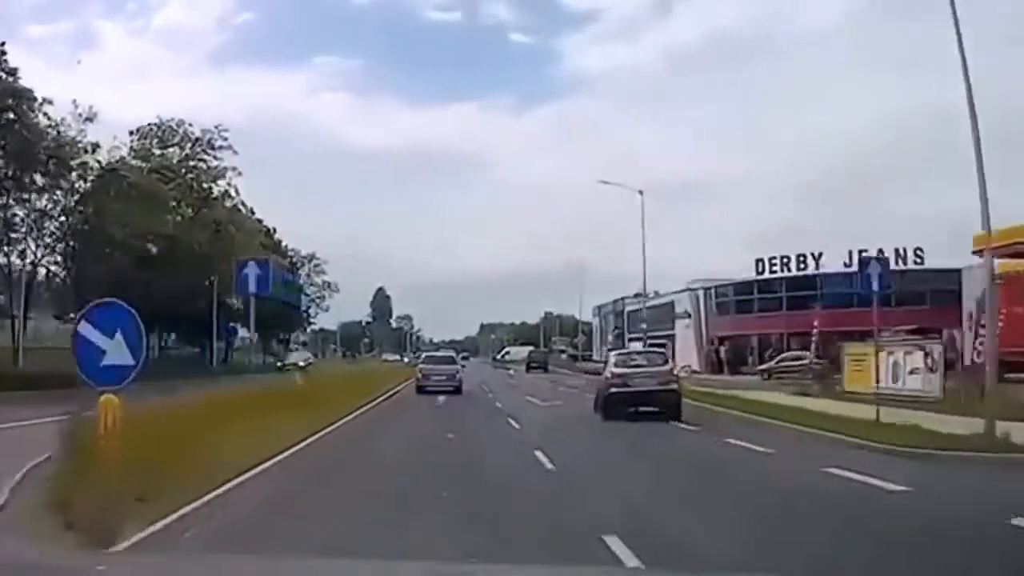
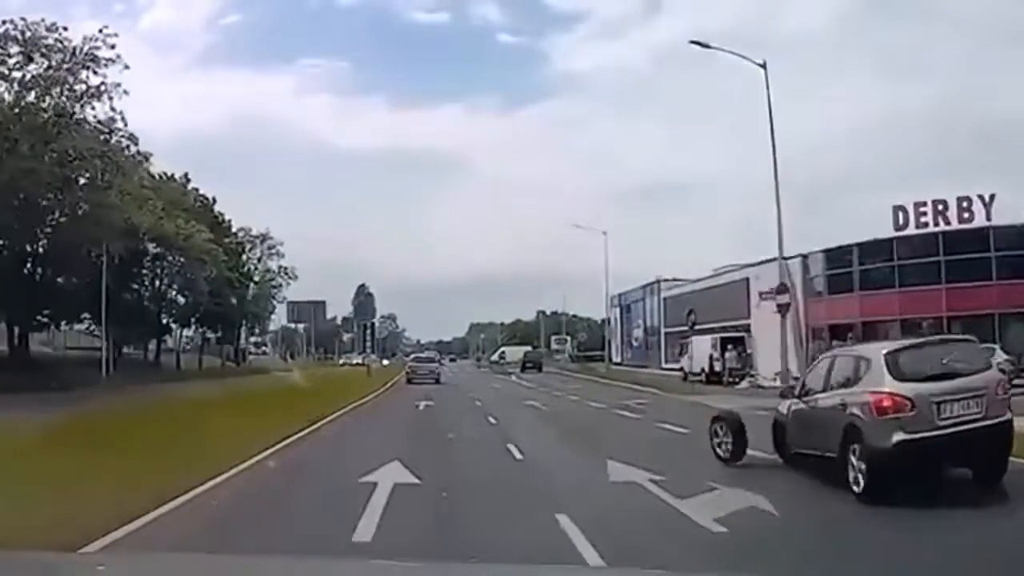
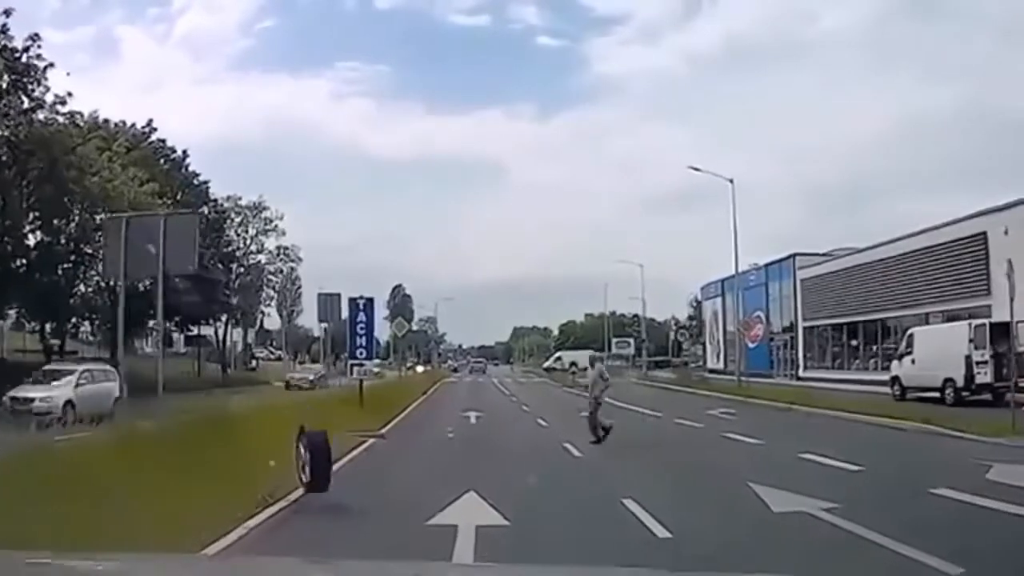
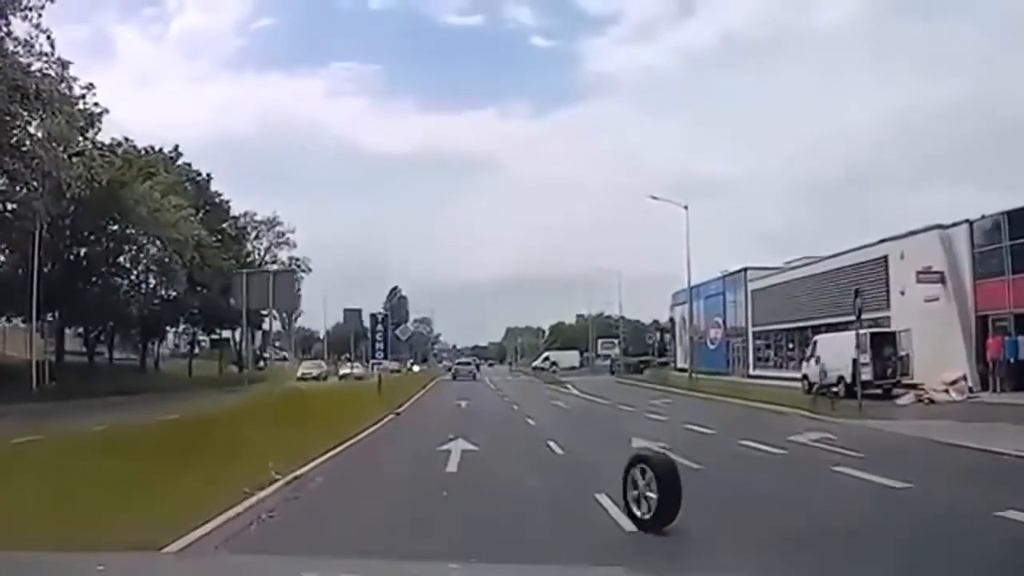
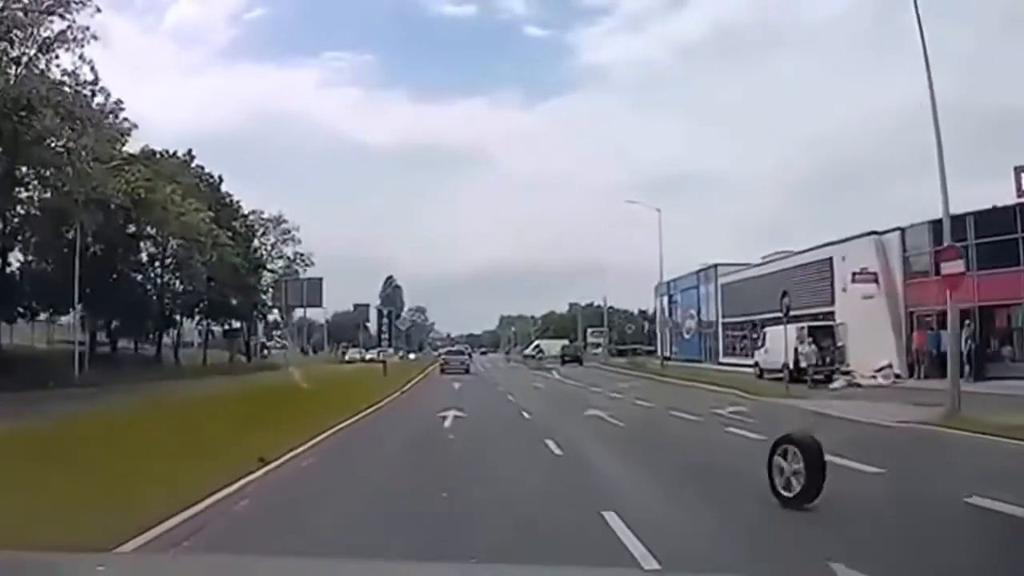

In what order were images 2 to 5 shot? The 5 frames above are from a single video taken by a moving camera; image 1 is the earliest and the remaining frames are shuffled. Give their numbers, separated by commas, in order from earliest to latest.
2, 5, 4, 3
